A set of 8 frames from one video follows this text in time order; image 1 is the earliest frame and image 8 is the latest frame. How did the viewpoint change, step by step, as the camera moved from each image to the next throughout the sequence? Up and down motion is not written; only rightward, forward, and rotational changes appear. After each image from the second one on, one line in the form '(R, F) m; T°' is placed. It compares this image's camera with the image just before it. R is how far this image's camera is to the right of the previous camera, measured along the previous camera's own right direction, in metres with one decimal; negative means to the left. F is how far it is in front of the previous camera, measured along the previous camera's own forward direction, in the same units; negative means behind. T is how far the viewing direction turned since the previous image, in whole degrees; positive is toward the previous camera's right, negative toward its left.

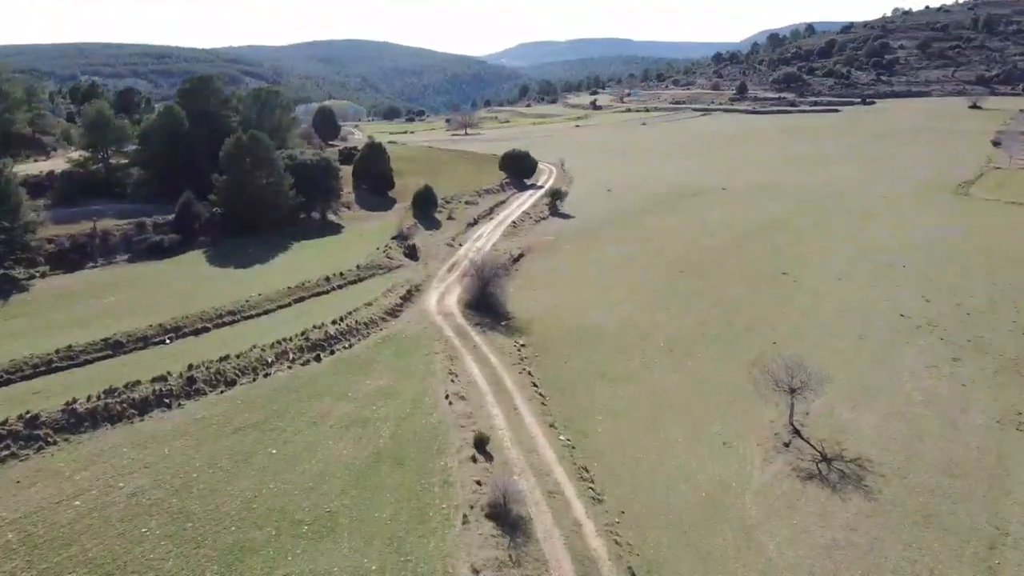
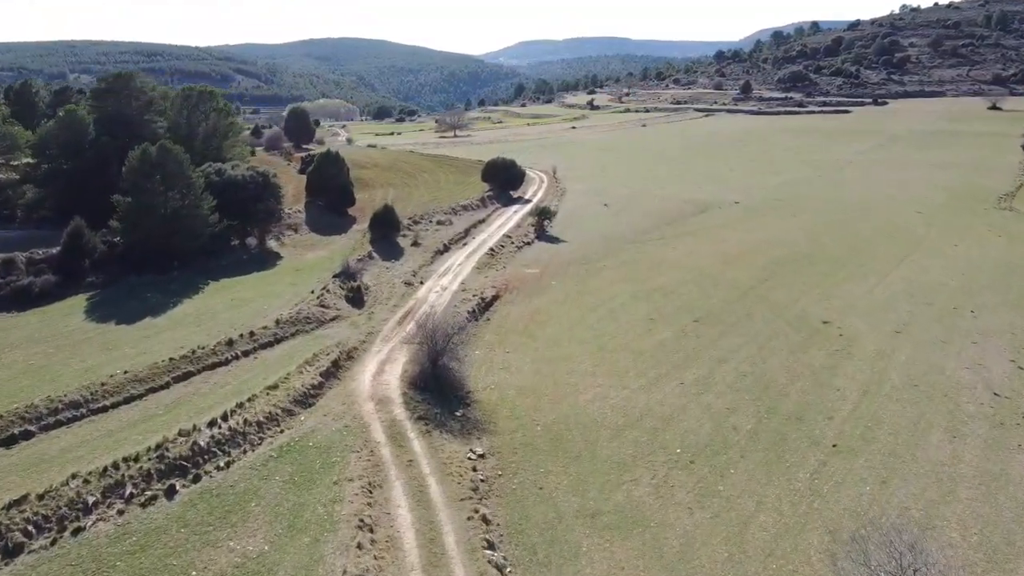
(+1.2, +9.4) m; 0°
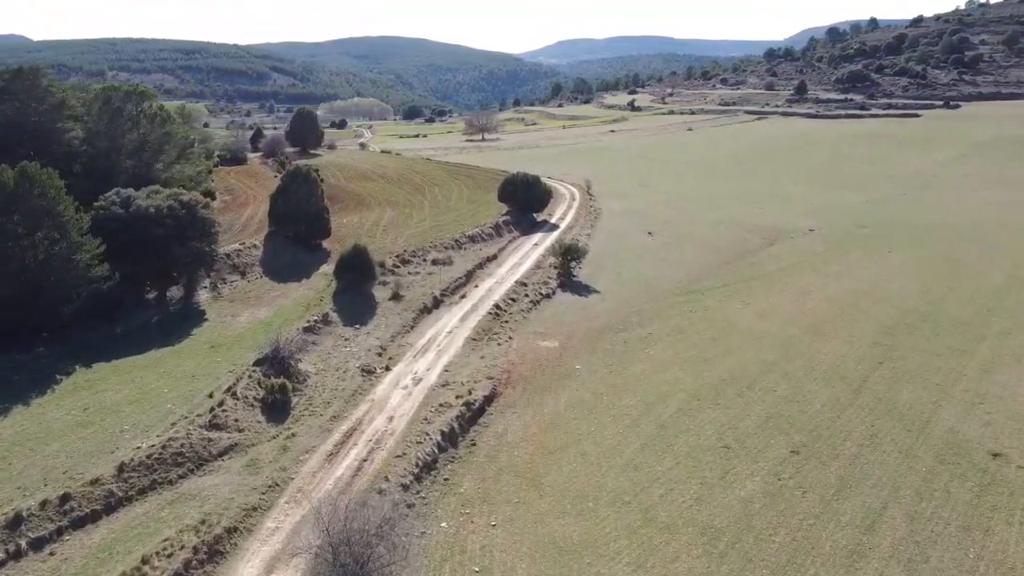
(+1.0, +12.3) m; -3°
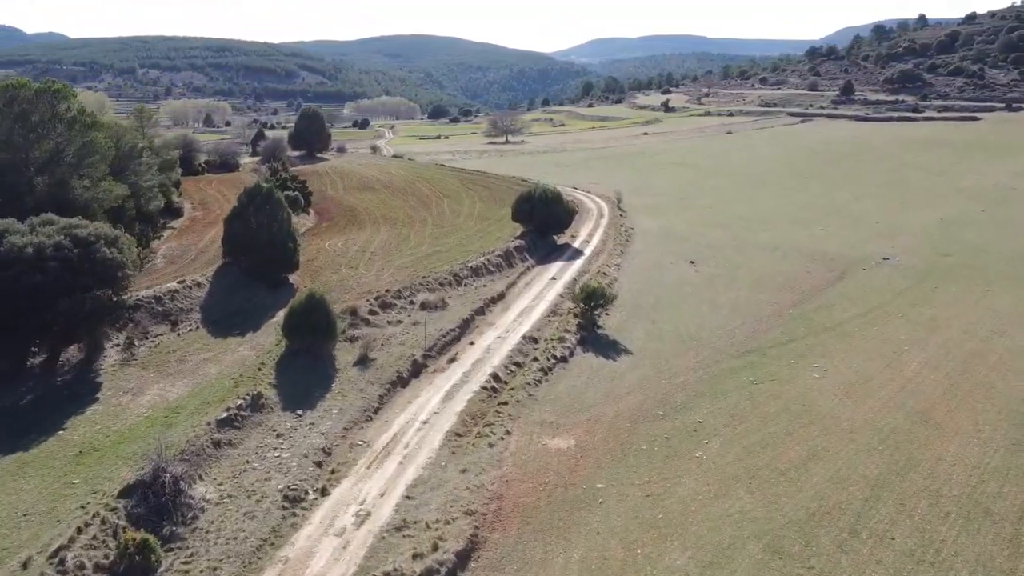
(+0.8, +8.7) m; -2°
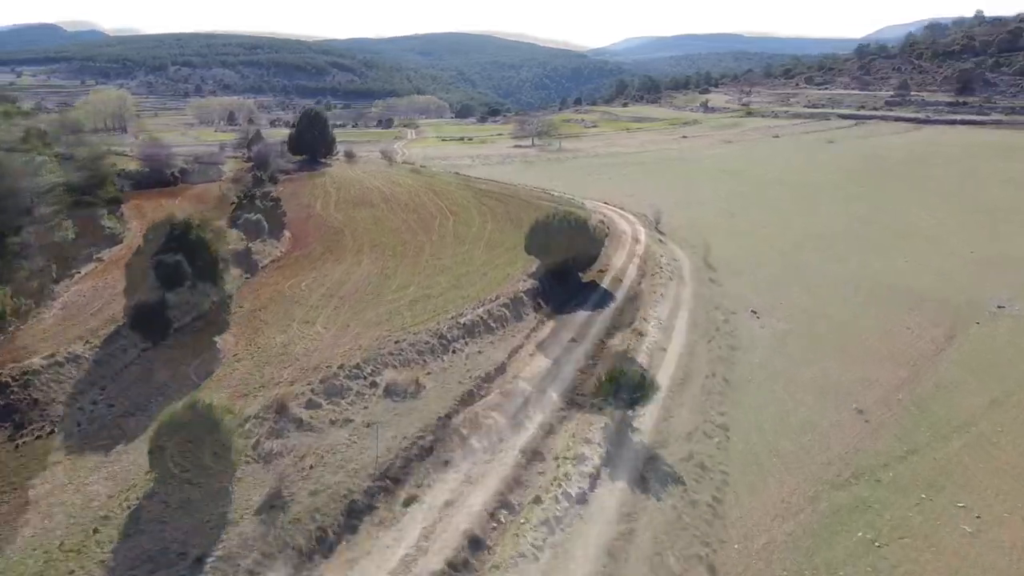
(+0.9, +9.7) m; -2°
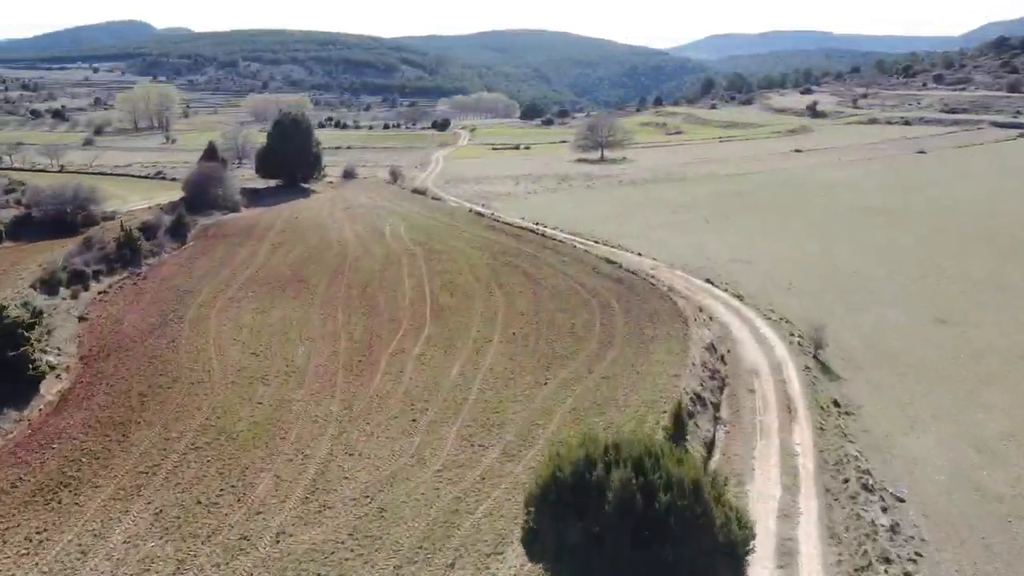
(+1.1, +9.6) m; -4°
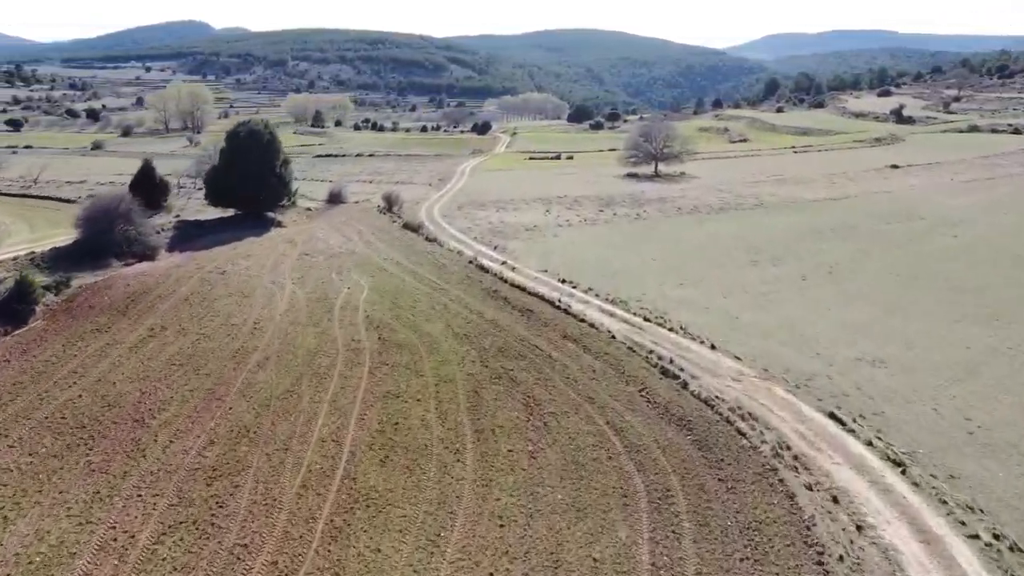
(+1.1, +10.6) m; -3°
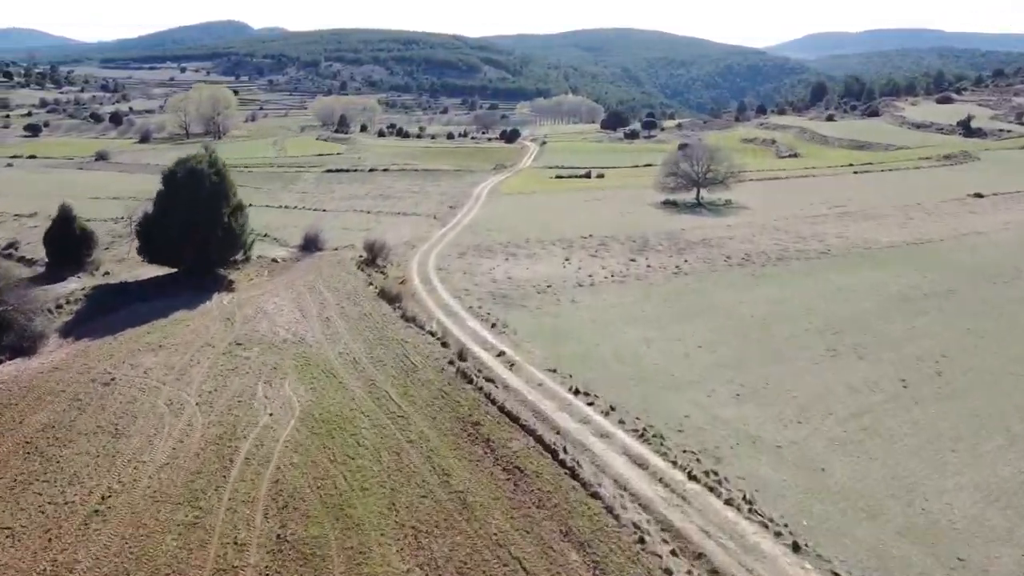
(+0.9, +7.1) m; -2°
